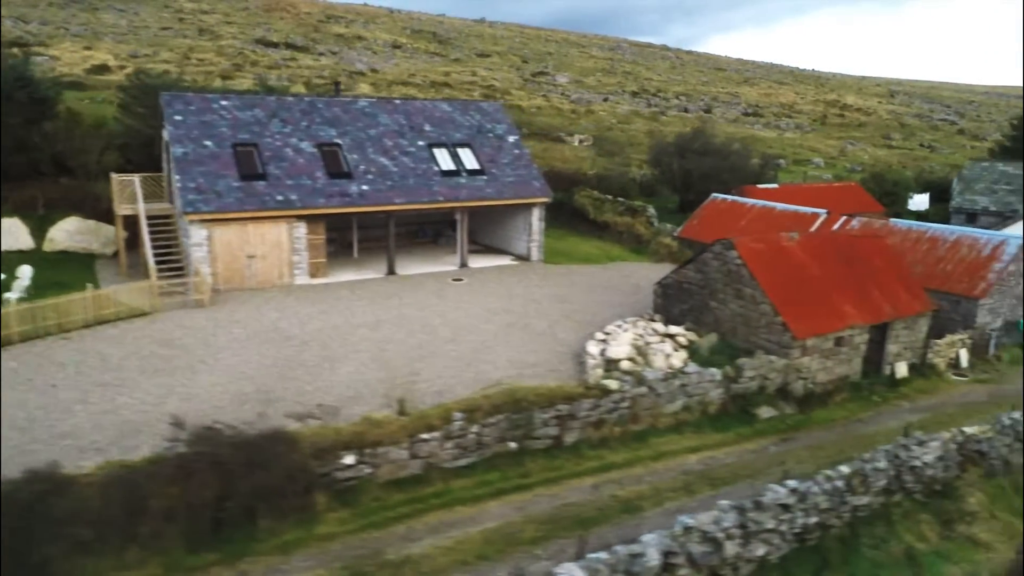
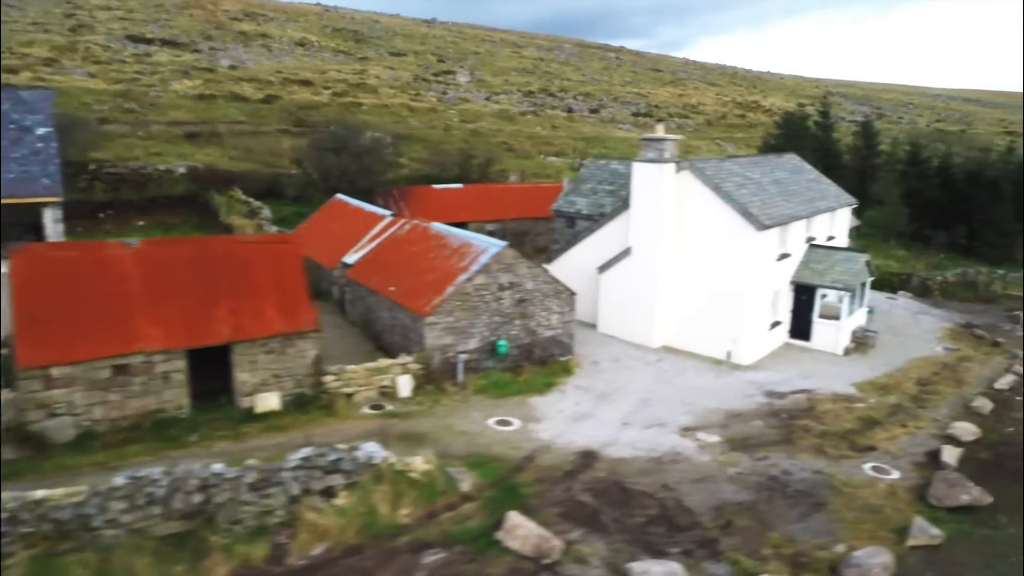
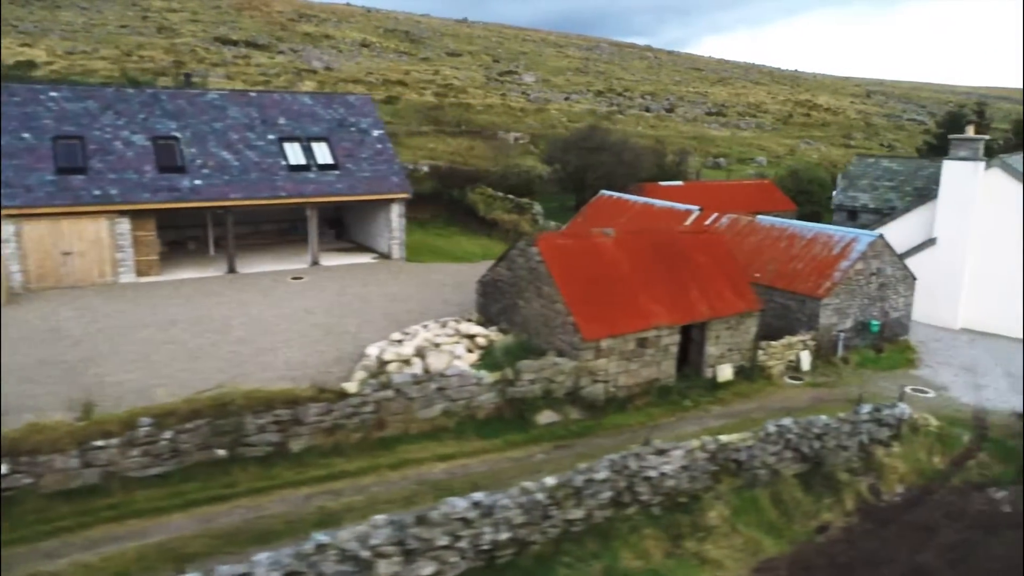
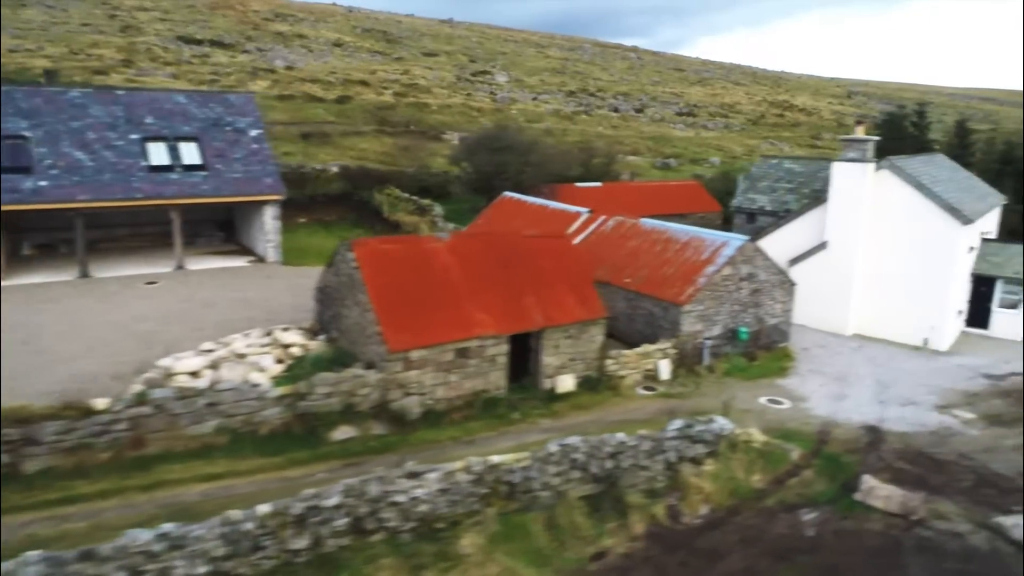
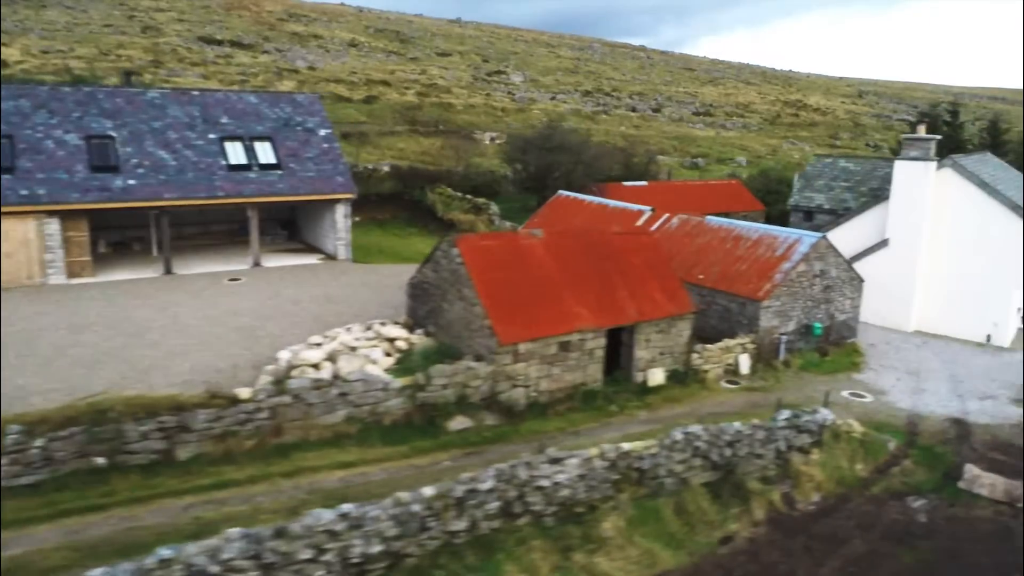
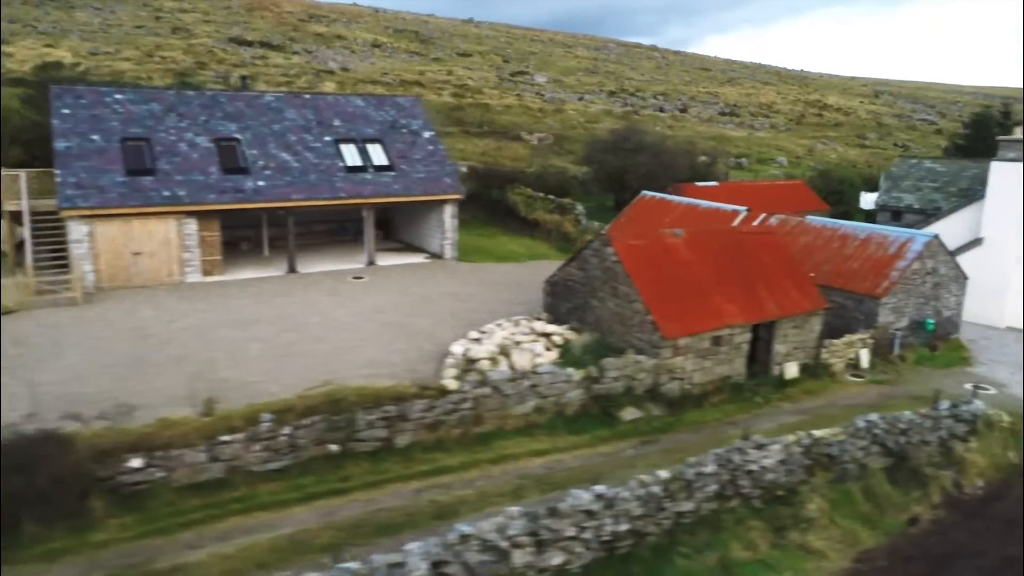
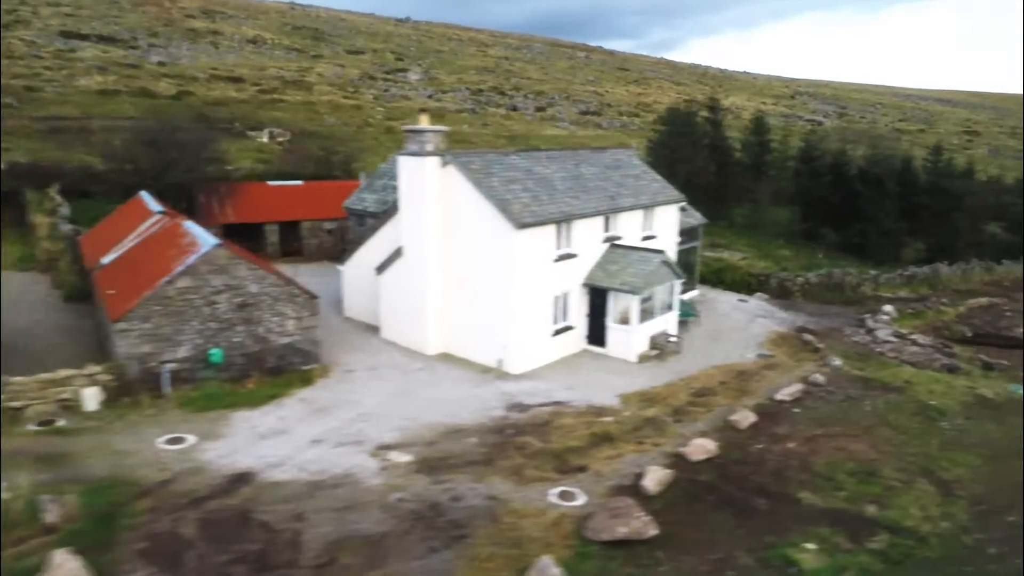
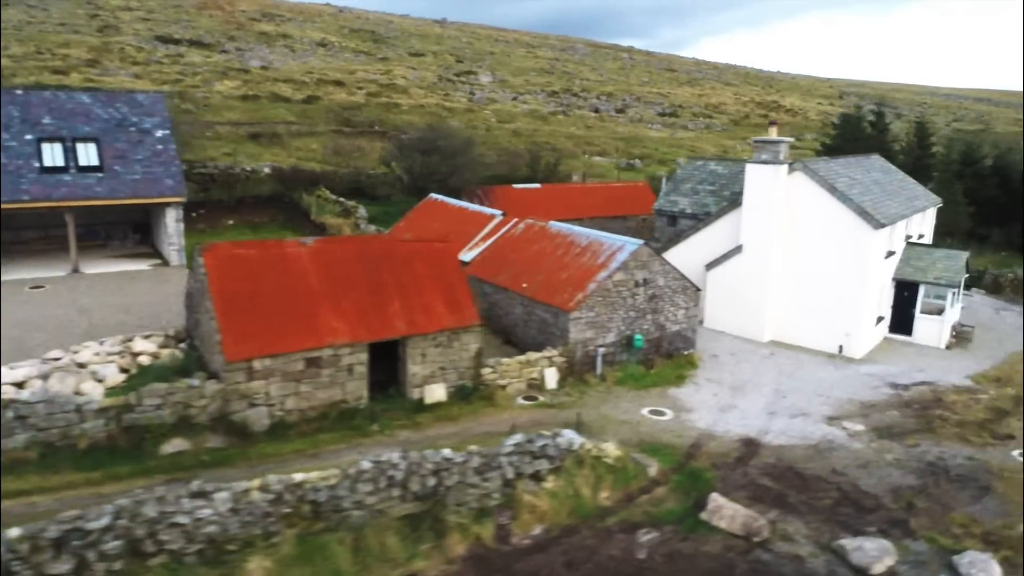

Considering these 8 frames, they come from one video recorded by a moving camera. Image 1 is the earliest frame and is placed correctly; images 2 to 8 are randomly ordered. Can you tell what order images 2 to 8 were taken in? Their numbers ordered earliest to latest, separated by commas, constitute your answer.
6, 3, 5, 4, 8, 2, 7
